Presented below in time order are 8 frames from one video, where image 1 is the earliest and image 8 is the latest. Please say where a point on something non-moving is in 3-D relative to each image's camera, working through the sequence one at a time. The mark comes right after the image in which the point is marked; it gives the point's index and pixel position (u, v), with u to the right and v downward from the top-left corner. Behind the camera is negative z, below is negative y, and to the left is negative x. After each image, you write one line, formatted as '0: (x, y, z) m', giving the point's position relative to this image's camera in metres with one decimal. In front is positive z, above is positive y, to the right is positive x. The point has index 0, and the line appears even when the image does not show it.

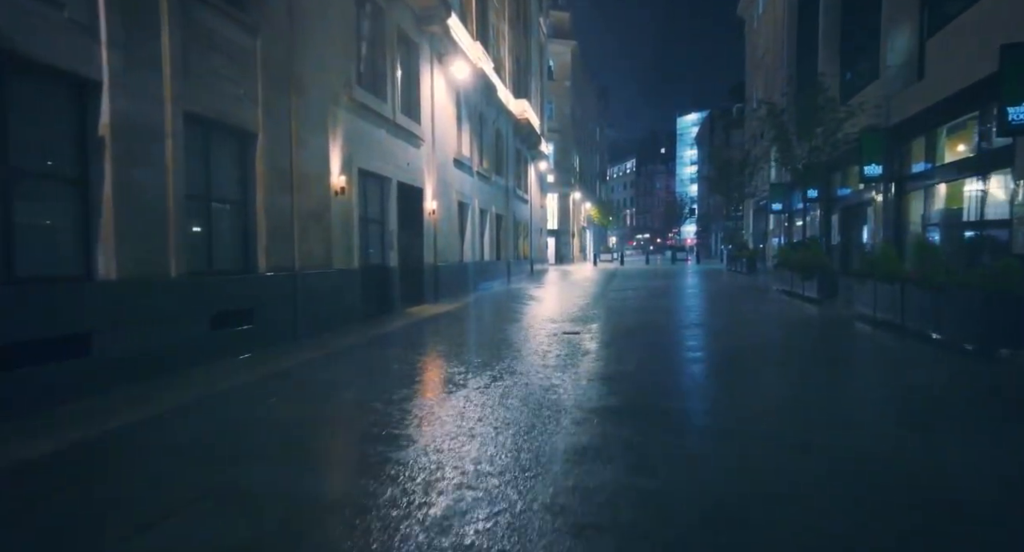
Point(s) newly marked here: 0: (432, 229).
0: (-2.2, +1.3, +17.4) m
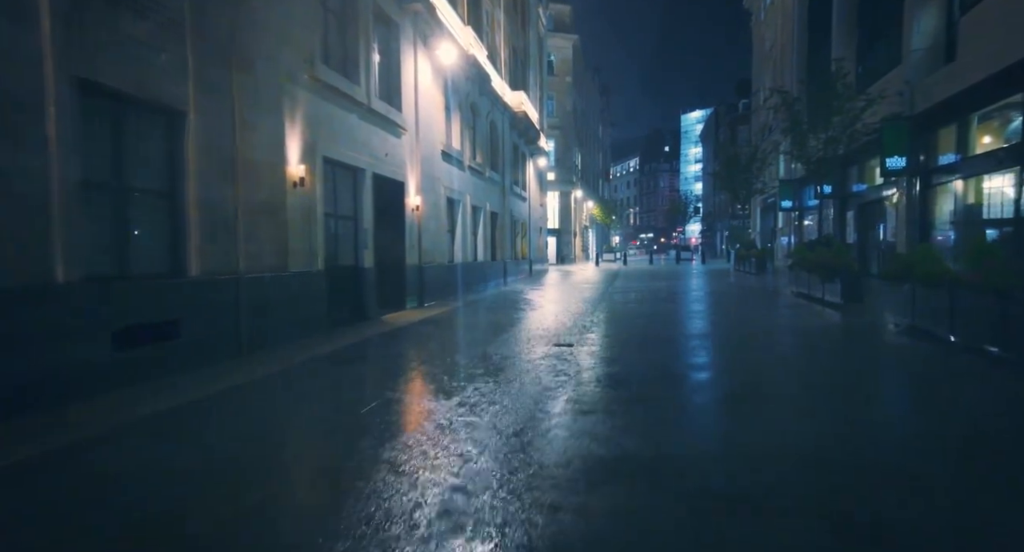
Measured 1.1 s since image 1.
0: (-2.4, +1.3, +15.9) m
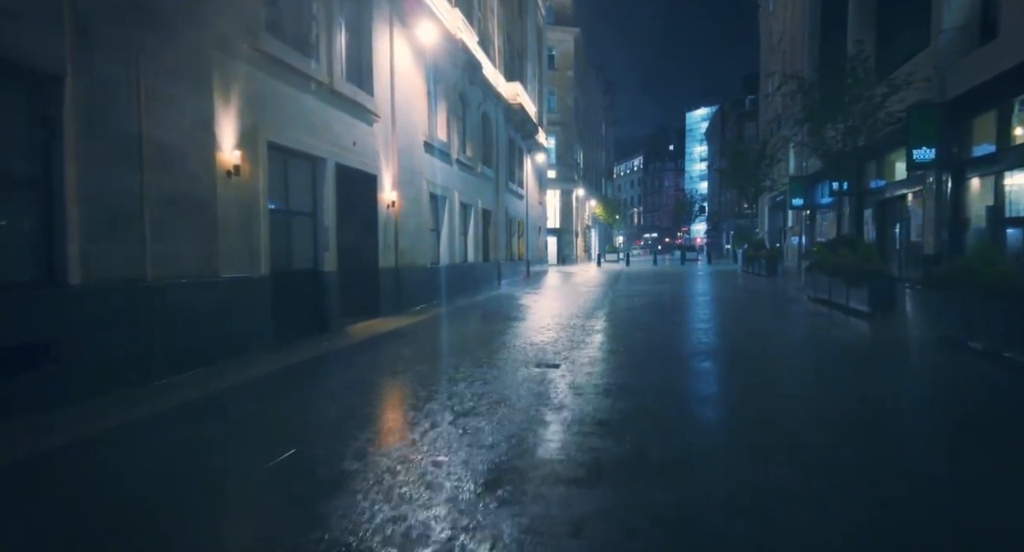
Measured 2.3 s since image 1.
0: (-2.7, +1.2, +14.3) m
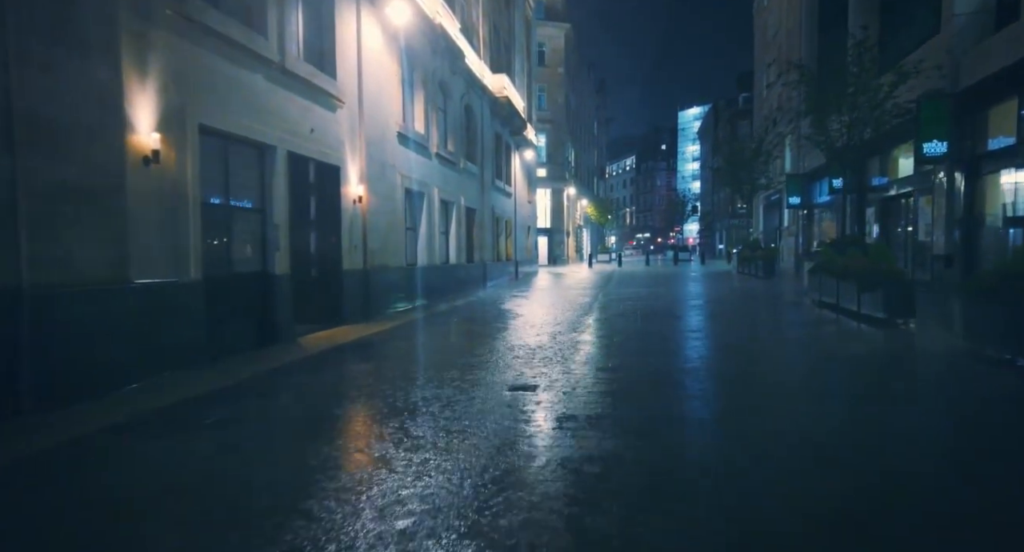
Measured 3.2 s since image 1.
0: (-3.1, +1.1, +13.0) m
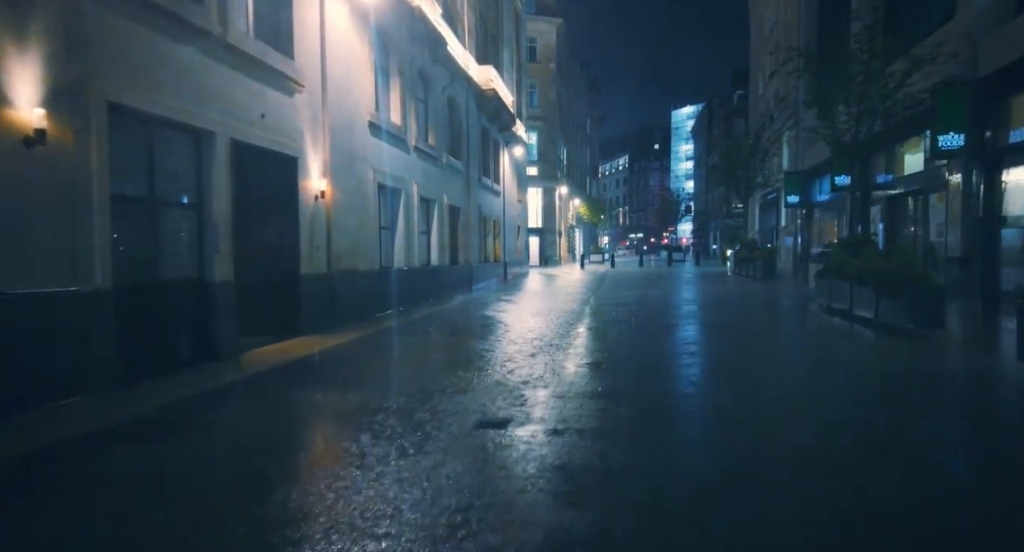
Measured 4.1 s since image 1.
0: (-3.5, +1.0, +11.6) m
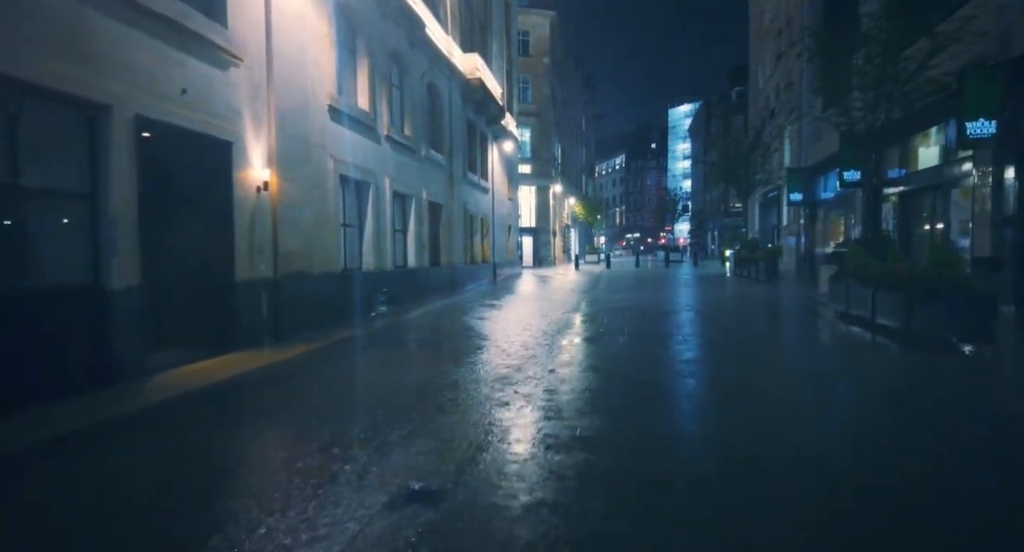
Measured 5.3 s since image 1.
0: (-3.9, +1.0, +10.1) m
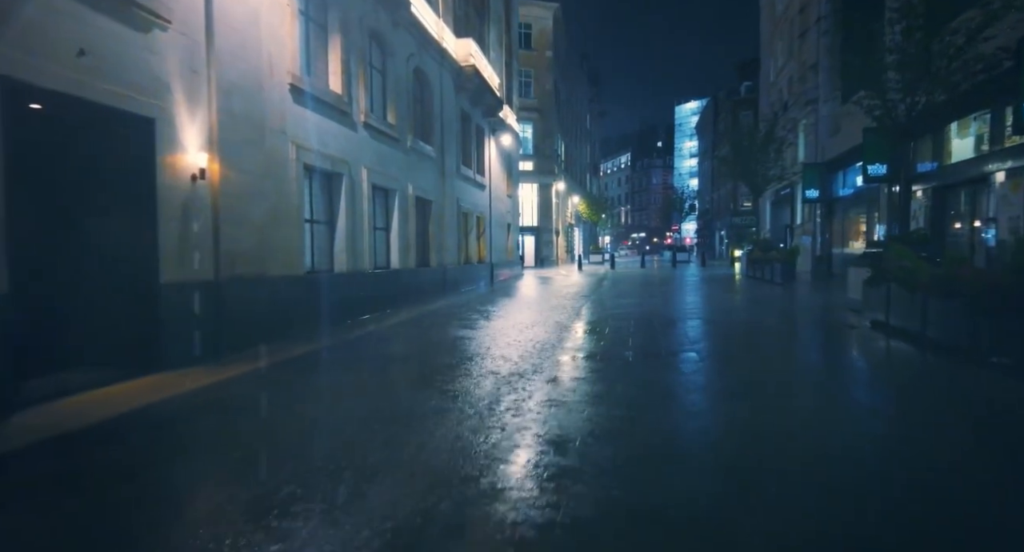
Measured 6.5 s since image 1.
0: (-4.1, +0.9, +8.5) m
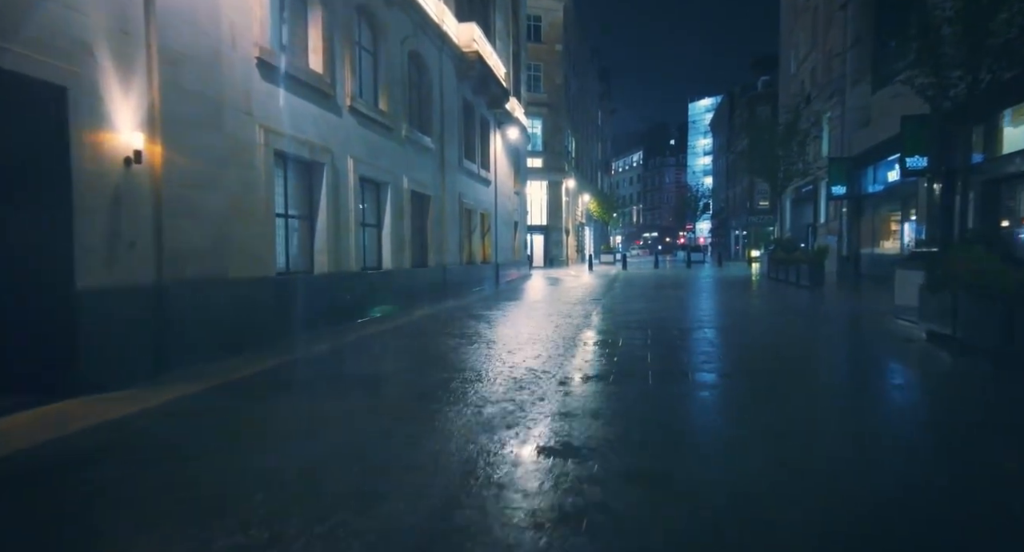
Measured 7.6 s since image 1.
0: (-4.2, +0.9, +7.0) m
